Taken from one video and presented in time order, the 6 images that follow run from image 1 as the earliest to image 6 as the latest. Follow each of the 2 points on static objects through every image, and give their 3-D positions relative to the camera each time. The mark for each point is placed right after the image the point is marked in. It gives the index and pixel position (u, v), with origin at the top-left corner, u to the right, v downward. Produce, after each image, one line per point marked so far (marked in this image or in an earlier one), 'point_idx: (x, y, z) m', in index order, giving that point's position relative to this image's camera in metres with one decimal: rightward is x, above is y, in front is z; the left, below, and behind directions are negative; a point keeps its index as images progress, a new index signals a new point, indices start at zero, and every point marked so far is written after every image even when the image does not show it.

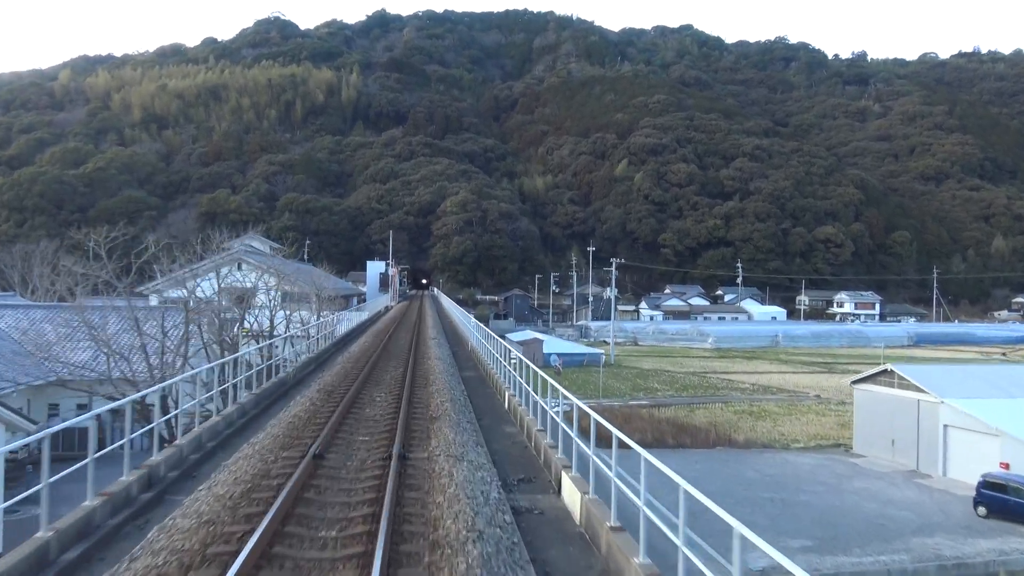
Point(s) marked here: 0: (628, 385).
0: (+2.5, -2.1, +17.3) m
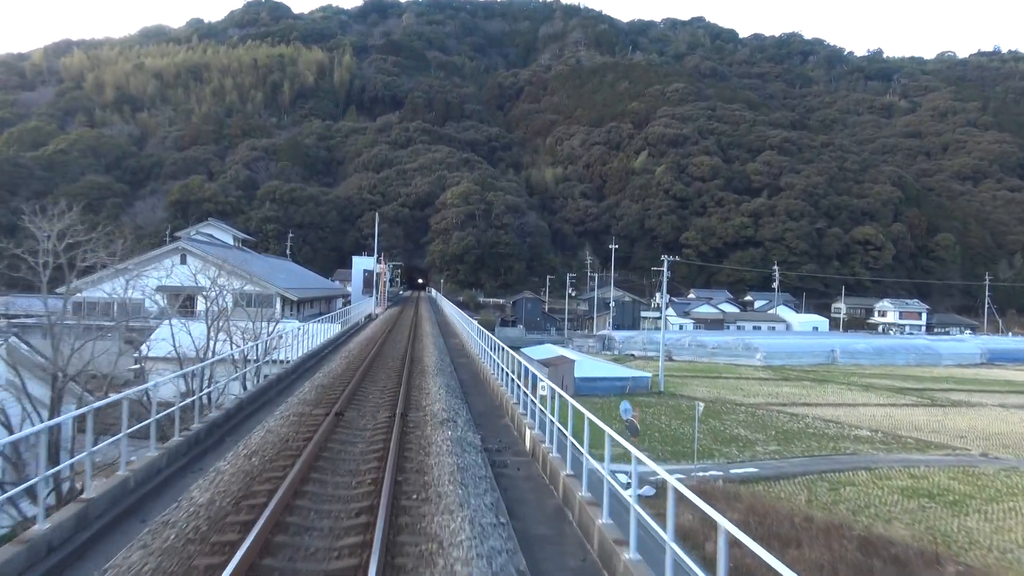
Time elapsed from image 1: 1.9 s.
0: (+3.0, -2.2, +12.2) m
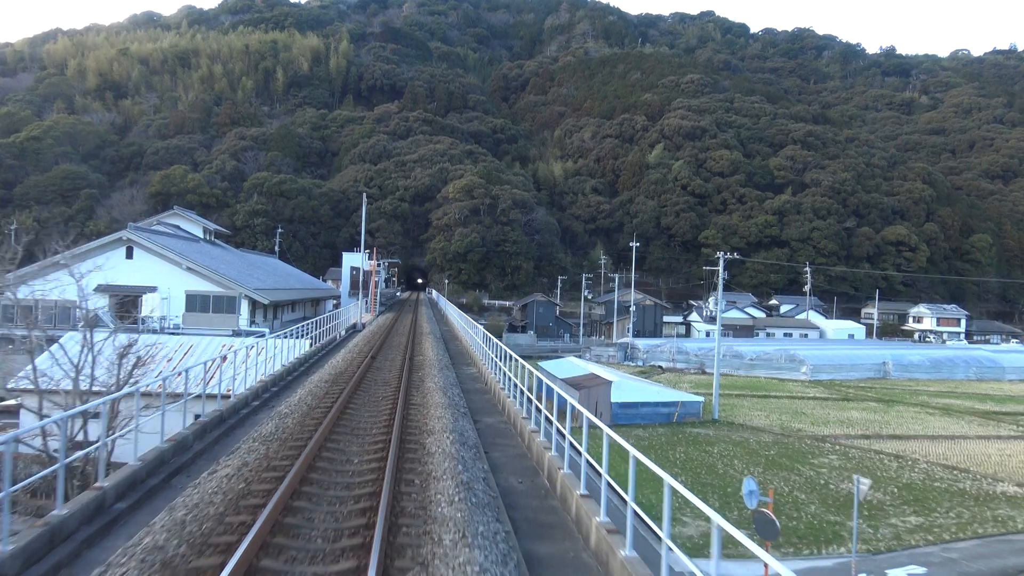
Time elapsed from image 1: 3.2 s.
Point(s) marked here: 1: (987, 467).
0: (+3.3, -2.3, +9.0) m
1: (+6.8, -2.6, +11.5) m
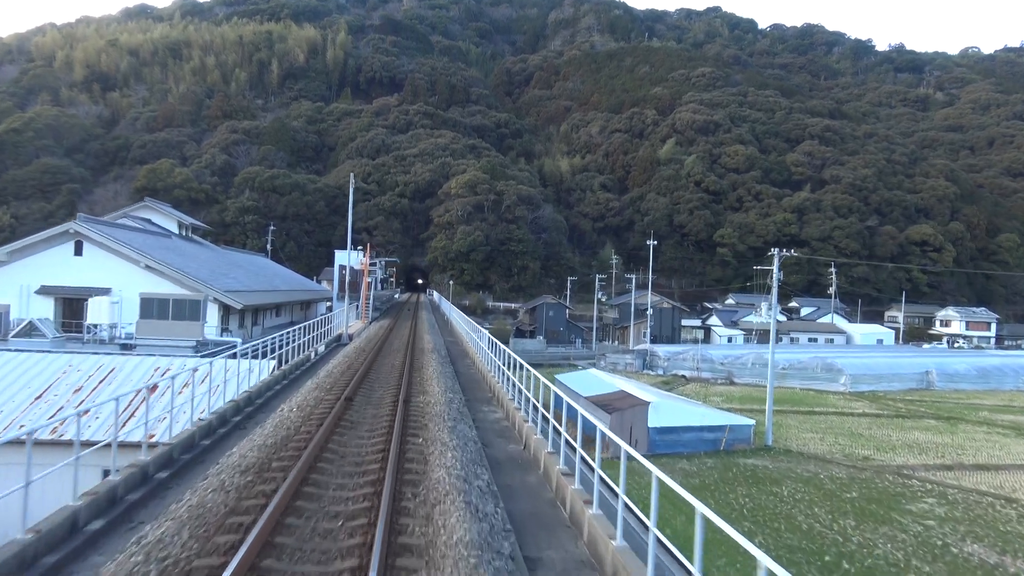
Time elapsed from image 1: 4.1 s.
0: (+3.6, -2.3, +6.8) m
1: (+7.0, -2.6, +9.3) m
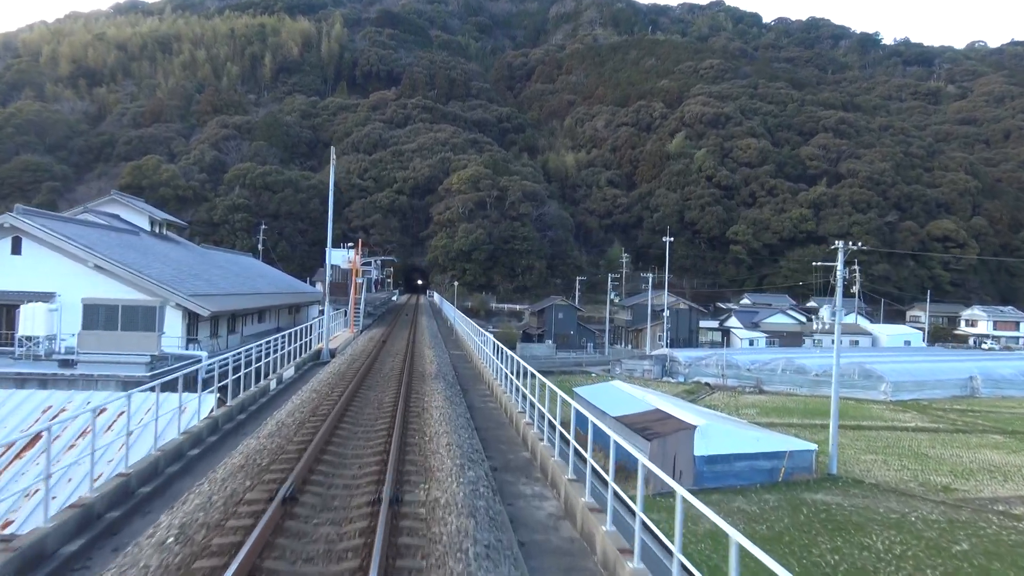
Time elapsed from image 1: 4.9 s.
0: (+3.8, -2.3, +5.0) m
1: (+7.3, -2.6, +7.5) m
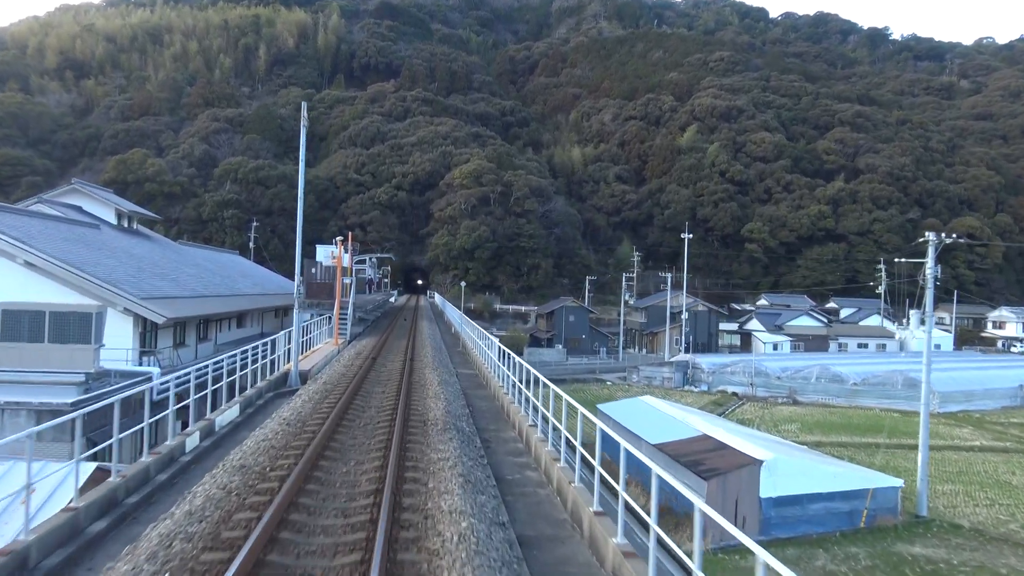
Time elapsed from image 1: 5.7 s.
0: (+4.0, -2.4, +3.2) m
1: (+7.5, -2.6, +5.7) m
